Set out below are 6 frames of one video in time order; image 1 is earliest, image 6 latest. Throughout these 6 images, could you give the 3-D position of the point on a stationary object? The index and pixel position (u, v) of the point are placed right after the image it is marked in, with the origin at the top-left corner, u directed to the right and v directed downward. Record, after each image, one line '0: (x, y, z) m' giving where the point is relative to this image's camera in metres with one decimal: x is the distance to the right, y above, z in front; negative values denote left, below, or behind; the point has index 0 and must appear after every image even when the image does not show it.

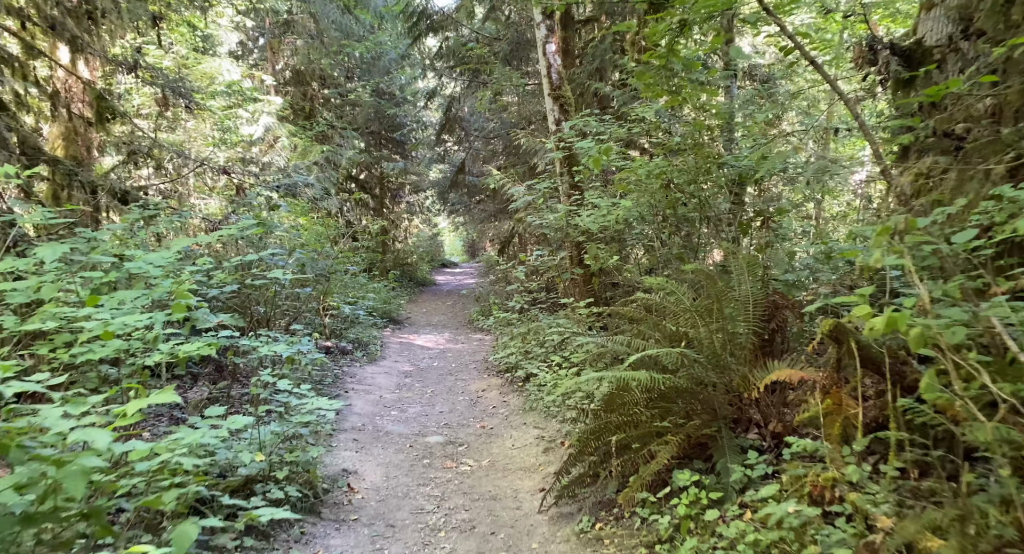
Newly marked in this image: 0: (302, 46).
0: (-5.7, +6.3, +16.4) m
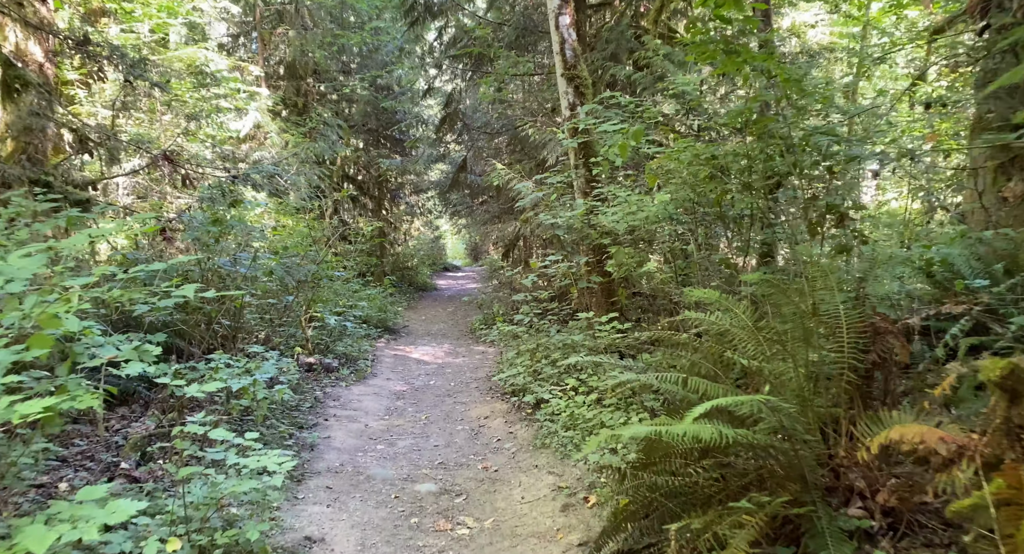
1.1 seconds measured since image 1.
0: (-5.6, +6.1, +15.4) m
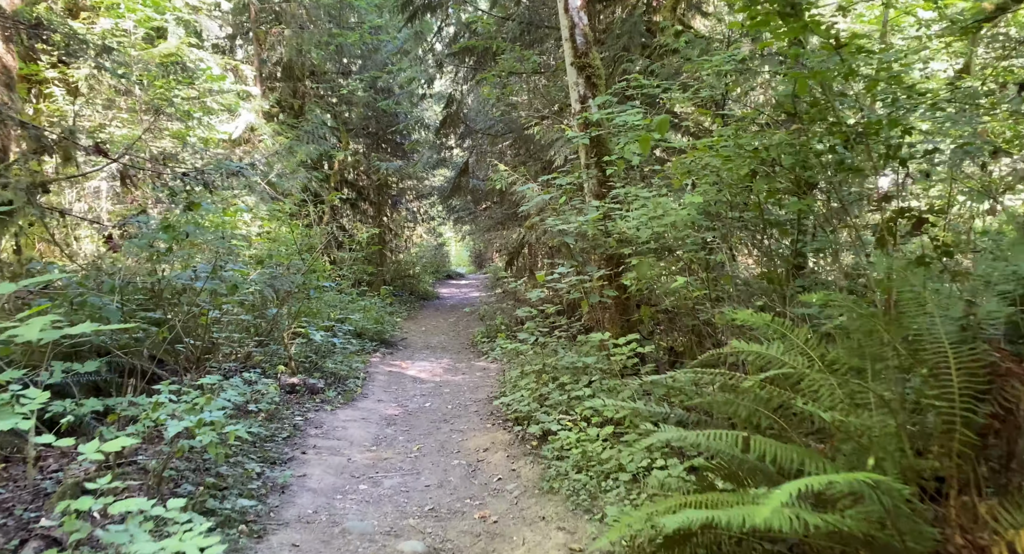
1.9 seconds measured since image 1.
0: (-5.5, +5.9, +14.8) m
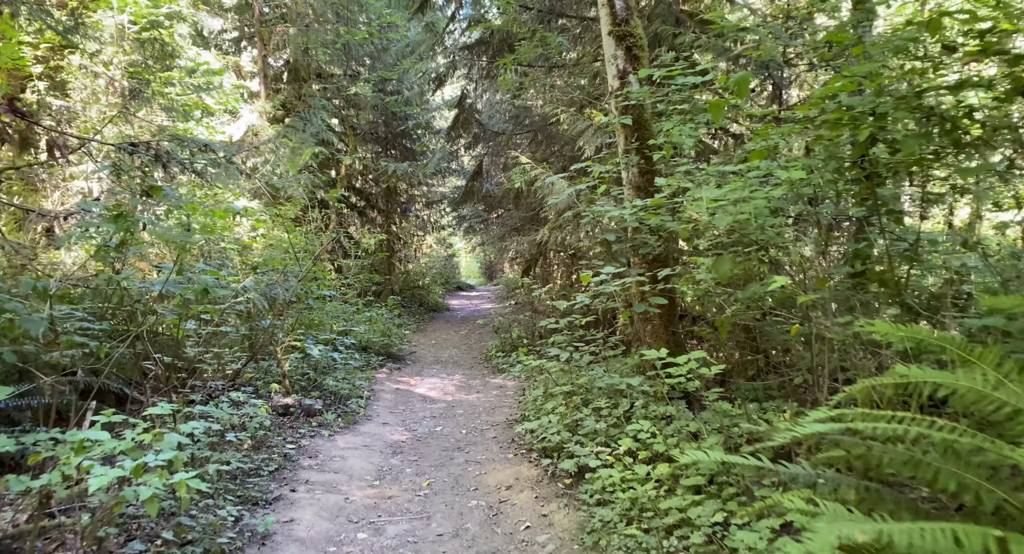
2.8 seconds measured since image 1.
0: (-5.1, +5.7, +14.1) m
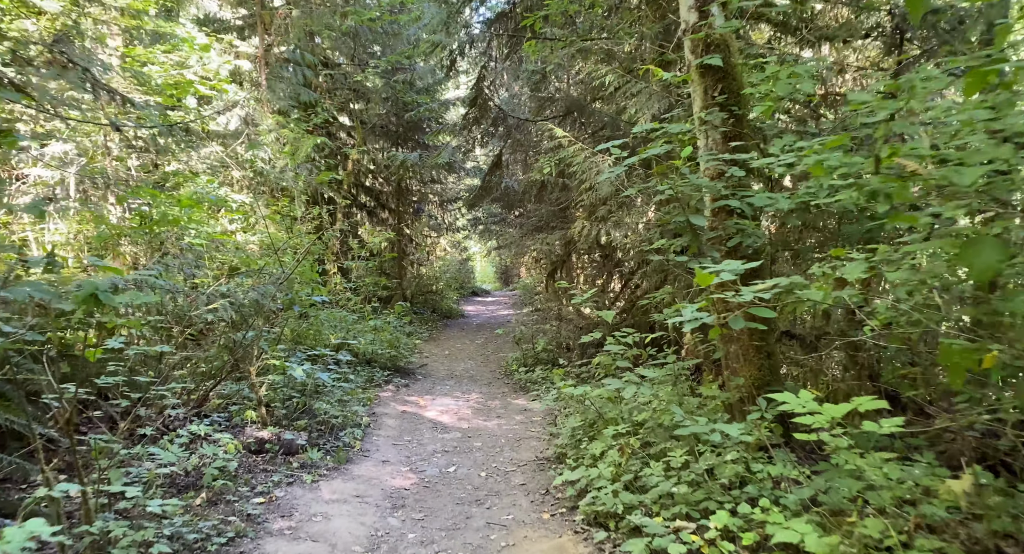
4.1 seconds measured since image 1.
0: (-4.6, +5.6, +13.0) m
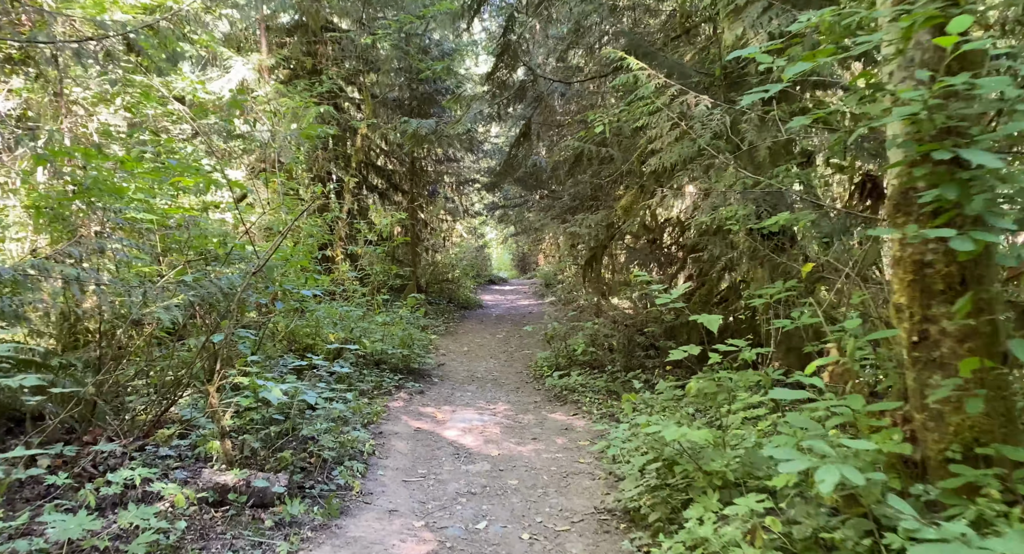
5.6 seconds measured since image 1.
0: (-4.1, +5.9, +11.5) m
